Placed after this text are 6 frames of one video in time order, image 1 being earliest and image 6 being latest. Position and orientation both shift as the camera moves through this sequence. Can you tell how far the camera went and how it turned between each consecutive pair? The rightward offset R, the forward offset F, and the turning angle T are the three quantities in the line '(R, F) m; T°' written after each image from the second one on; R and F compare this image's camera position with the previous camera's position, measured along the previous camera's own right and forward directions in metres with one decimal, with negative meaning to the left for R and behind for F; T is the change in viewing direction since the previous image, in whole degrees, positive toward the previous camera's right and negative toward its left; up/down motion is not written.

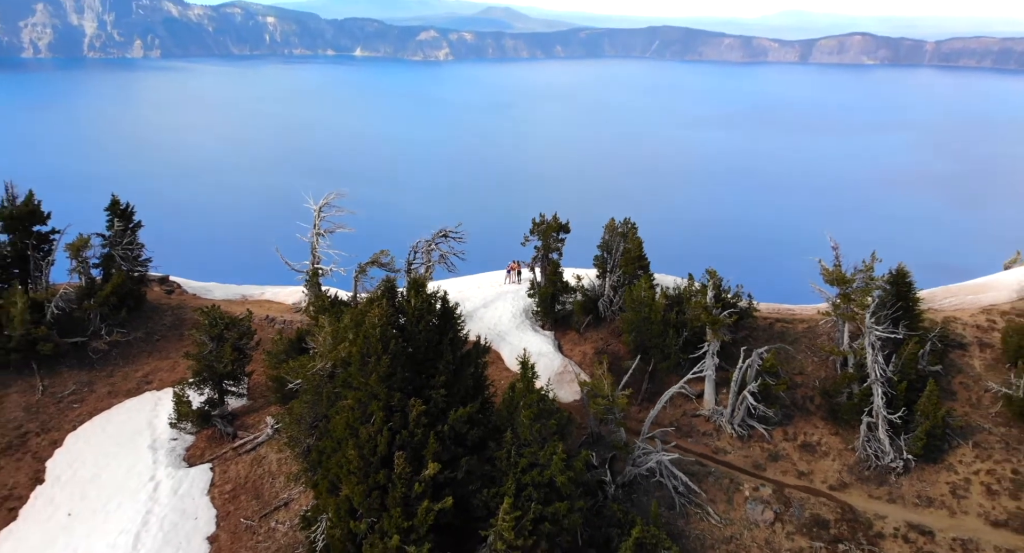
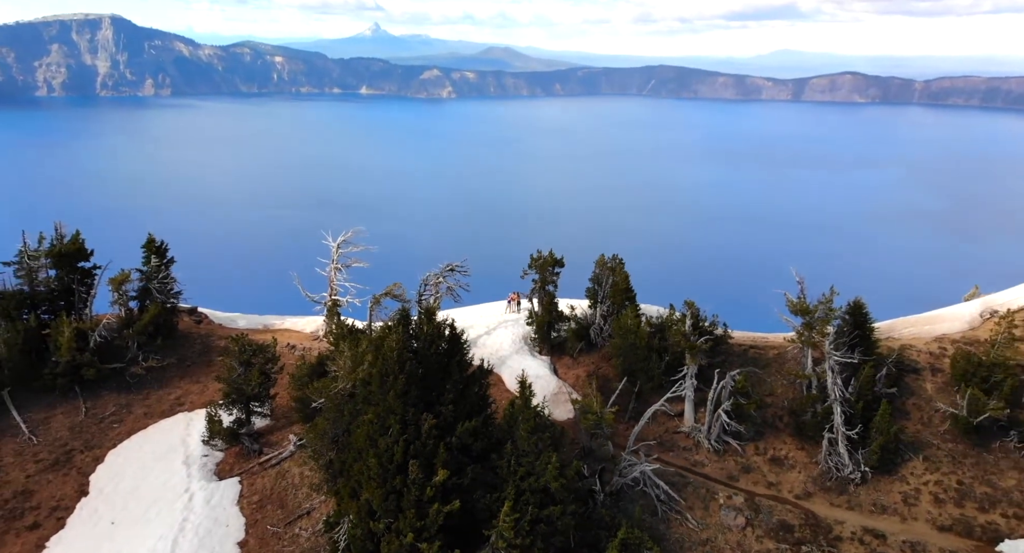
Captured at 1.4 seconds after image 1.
(0.0, -4.2) m; 0°
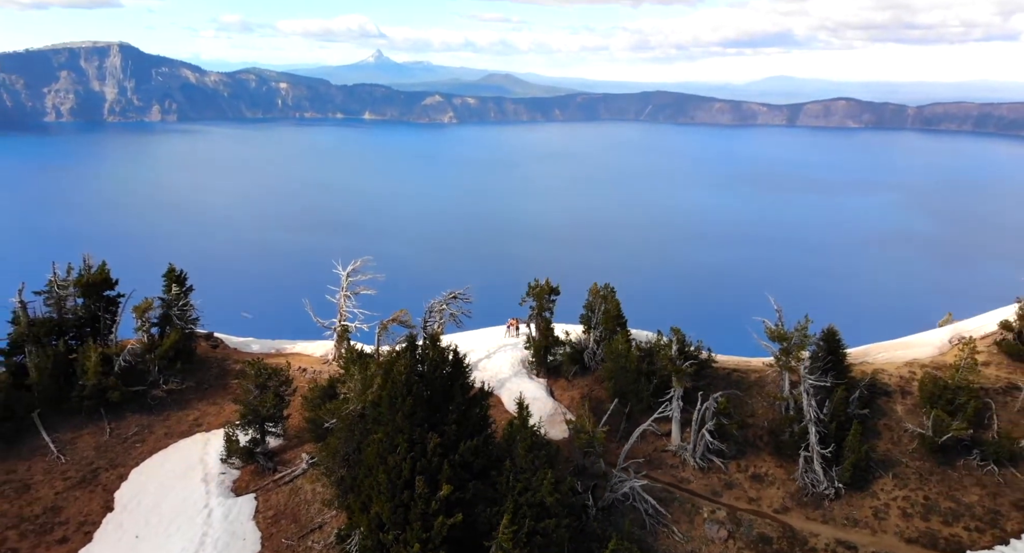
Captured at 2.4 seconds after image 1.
(+0.1, -3.0) m; 0°
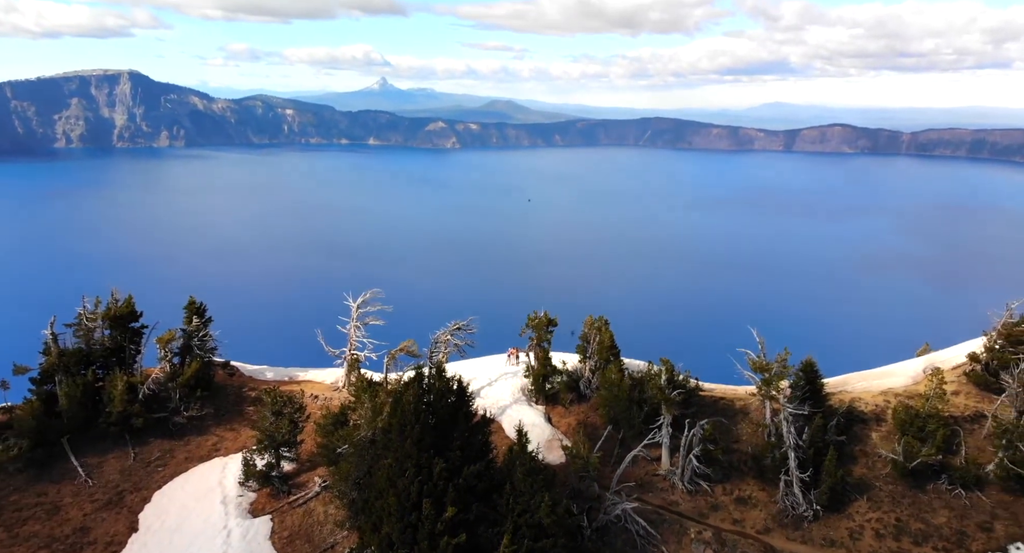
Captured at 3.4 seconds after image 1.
(+0.1, -3.1) m; 0°
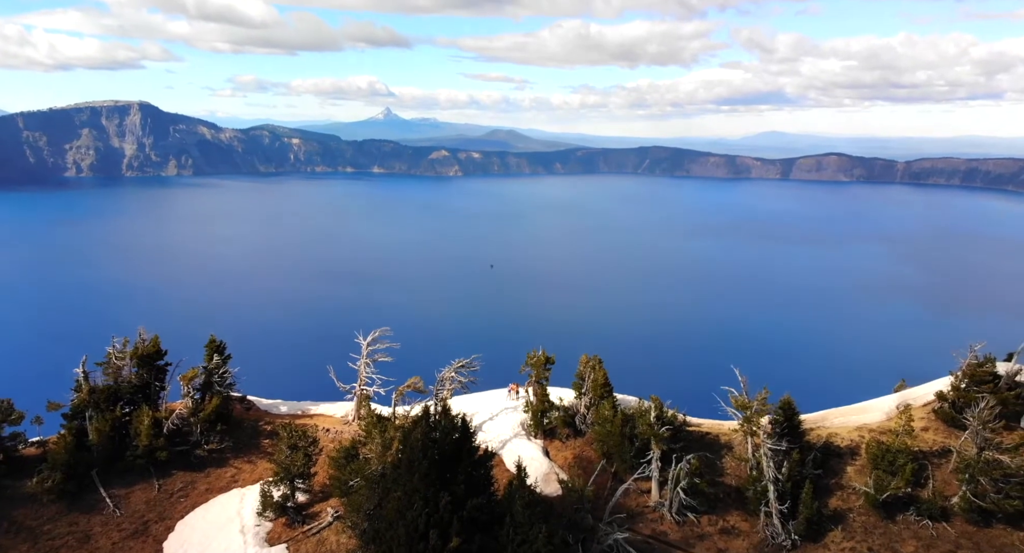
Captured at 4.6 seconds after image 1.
(+0.1, -3.7) m; 0°
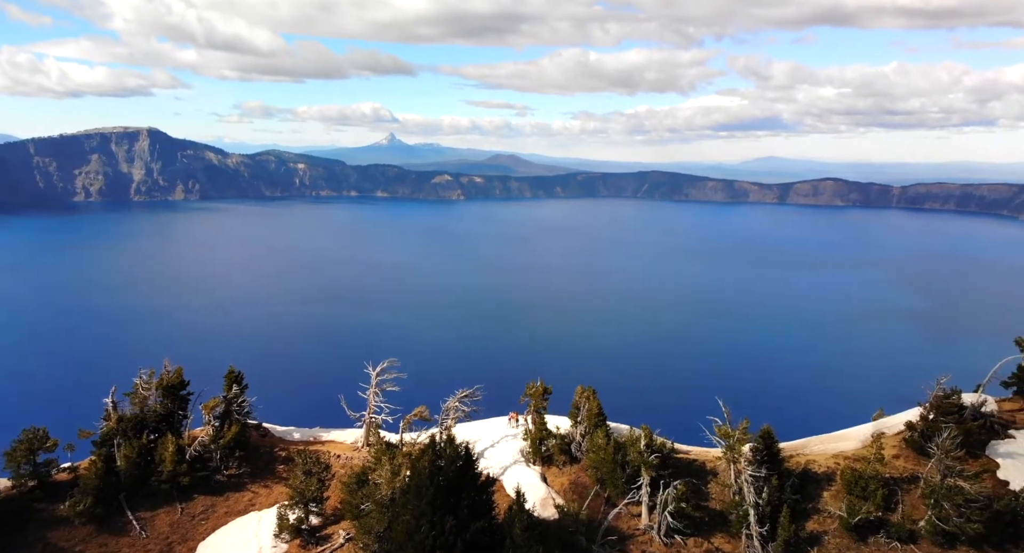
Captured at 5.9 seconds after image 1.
(+0.1, -4.0) m; 0°
